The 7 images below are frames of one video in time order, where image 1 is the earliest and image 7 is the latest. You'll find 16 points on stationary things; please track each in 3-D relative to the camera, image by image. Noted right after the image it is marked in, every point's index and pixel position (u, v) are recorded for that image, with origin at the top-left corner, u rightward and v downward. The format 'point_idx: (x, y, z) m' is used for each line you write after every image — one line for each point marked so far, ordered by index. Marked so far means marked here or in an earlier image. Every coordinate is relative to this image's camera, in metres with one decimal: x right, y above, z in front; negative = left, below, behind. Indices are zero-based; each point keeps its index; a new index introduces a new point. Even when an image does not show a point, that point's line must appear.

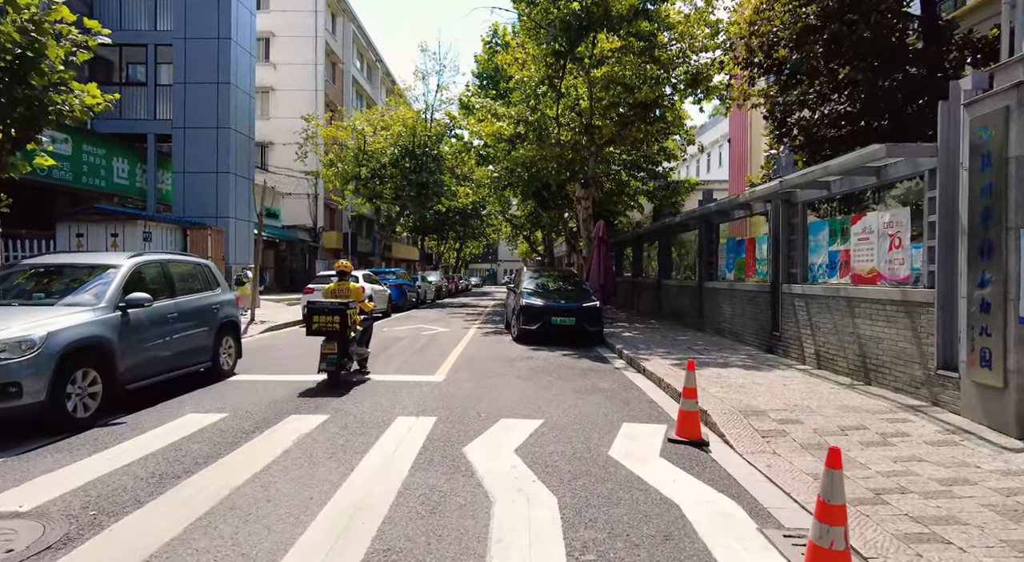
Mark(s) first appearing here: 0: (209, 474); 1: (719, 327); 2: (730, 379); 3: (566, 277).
0: (-2.0, -1.3, +4.1) m
1: (+4.2, -0.9, +12.5) m
2: (+2.6, -1.2, +7.3) m
3: (+1.2, +0.1, +14.1) m
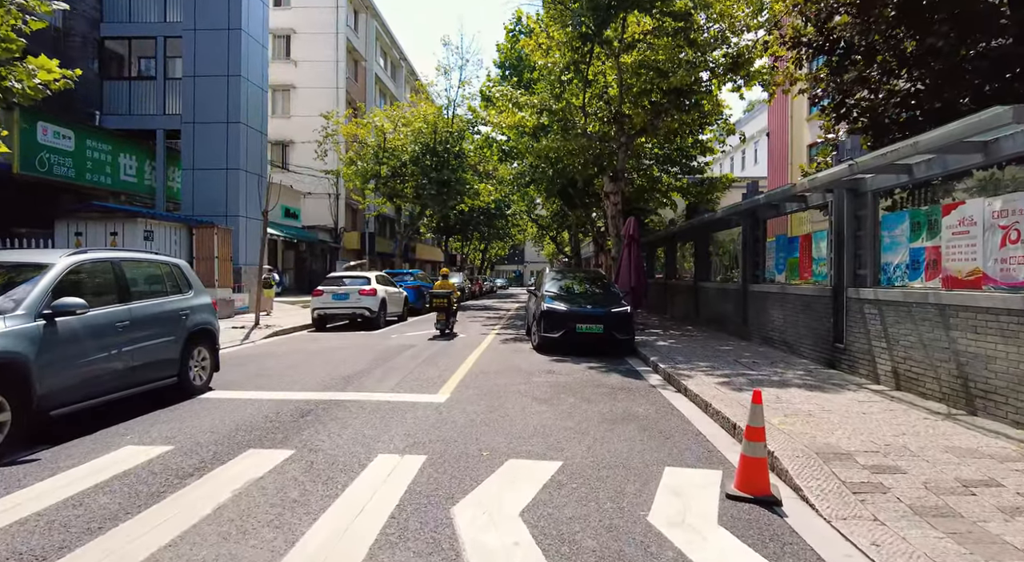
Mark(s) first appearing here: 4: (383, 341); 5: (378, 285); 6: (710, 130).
0: (-2.0, -1.3, +2.9) m
1: (+4.6, -1.0, +11.1) m
2: (+2.7, -1.2, +6.0) m
3: (+1.7, 0.0, +12.8) m
4: (-2.6, -1.3, +12.5) m
5: (-3.6, -0.1, +16.2) m
6: (+6.2, +4.7, +19.3) m
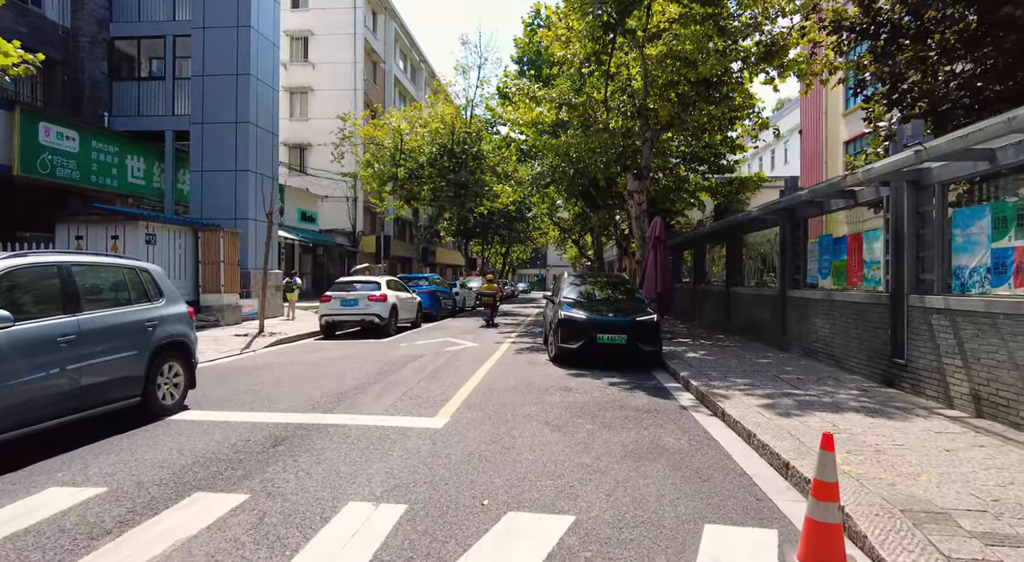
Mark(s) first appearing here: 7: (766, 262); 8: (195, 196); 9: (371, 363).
0: (-2.1, -1.3, +2.1) m
1: (+4.8, -1.1, +10.0) m
2: (+2.8, -1.3, +5.0) m
3: (+2.0, -0.1, +11.9) m
4: (-2.3, -1.4, +11.7) m
5: (-3.1, -0.2, +15.5) m
6: (+6.7, +4.6, +18.2) m
7: (+5.3, +0.4, +12.9) m
8: (-9.3, +2.5, +18.0) m
9: (-2.3, -1.4, +10.2) m
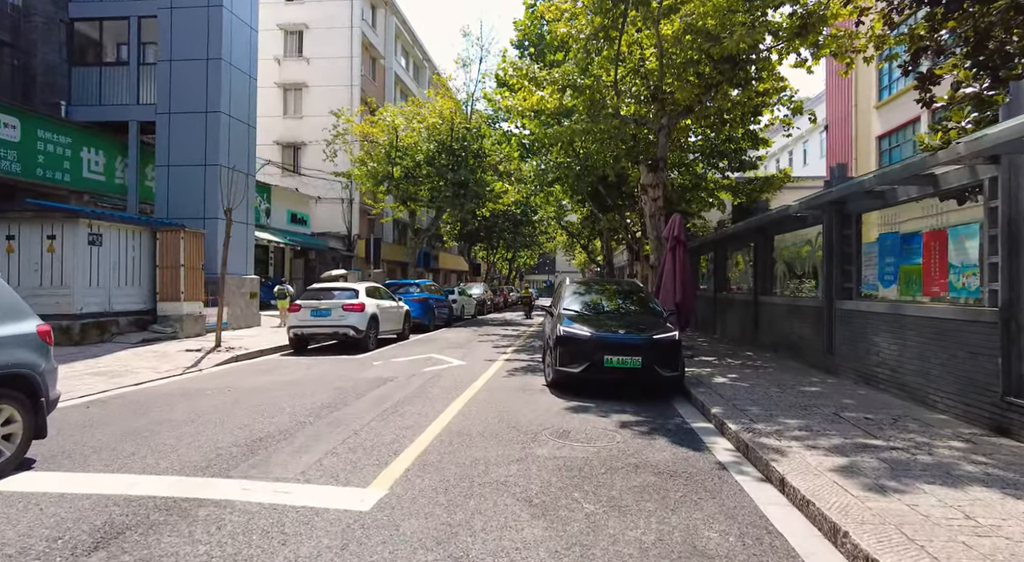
0: (-2.3, -1.3, +0.3) m
1: (+4.7, -1.2, +8.0) m
2: (+2.5, -1.3, +3.1) m
3: (+1.9, -0.2, +10.0) m
4: (-2.5, -1.5, +9.9) m
5: (-3.2, -0.4, +13.6) m
6: (+6.7, +4.4, +16.3) m
7: (+5.2, +0.2, +10.9) m
8: (-9.3, +2.3, +16.3) m
9: (-2.5, -1.5, +8.4) m
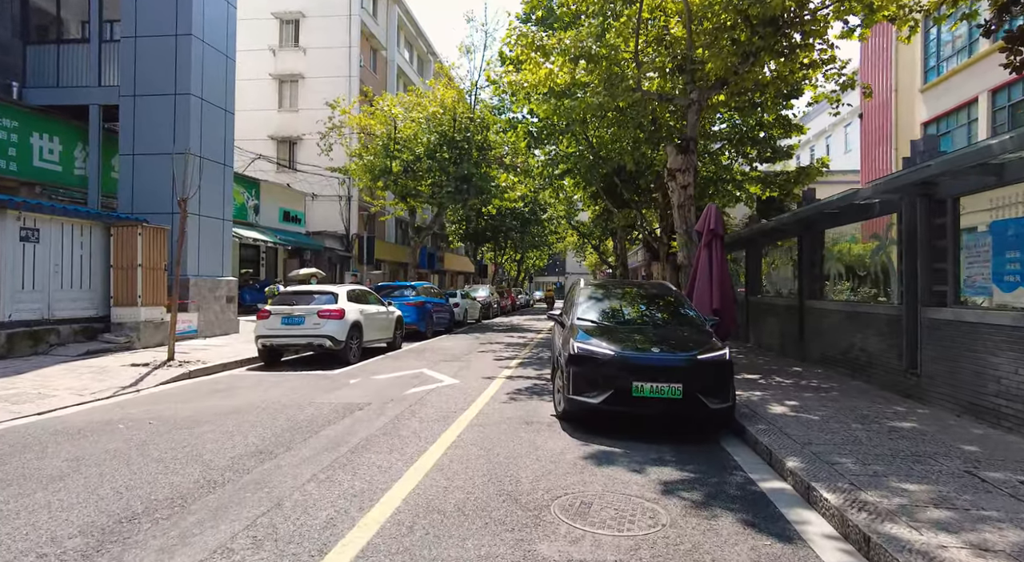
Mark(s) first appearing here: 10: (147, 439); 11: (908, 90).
0: (-2.5, -1.3, -1.5) m
1: (+4.7, -1.2, +6.1) m
2: (+2.5, -1.3, +1.2) m
3: (+1.9, -0.2, +8.1) m
4: (-2.4, -1.5, +8.0) m
5: (-3.1, -0.4, +11.8) m
6: (+6.8, +4.3, +14.3) m
7: (+5.2, +0.2, +9.0) m
8: (-9.2, +2.3, +14.6) m
9: (-2.5, -1.5, +6.6) m
10: (-3.4, -1.5, +5.7) m
11: (+12.6, +6.0, +19.6) m
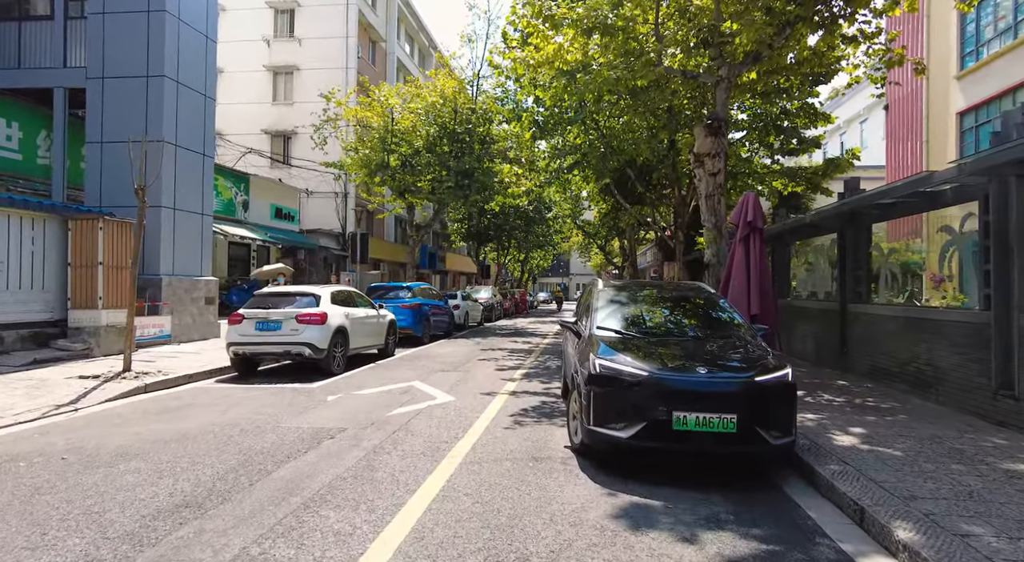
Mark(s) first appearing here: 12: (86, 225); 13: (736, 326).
0: (-2.5, -1.3, -2.8) m
1: (+4.7, -1.2, +4.8) m
2: (+2.5, -1.3, -0.1) m
3: (+1.9, -0.2, +6.8) m
4: (-2.4, -1.5, +6.7) m
5: (-3.0, -0.4, +10.5) m
6: (+6.9, +4.3, +13.0) m
7: (+5.3, +0.2, +7.7) m
8: (-9.1, +2.3, +13.3) m
9: (-2.5, -1.5, +5.3) m
10: (-3.4, -1.5, +4.4) m
11: (+12.7, +6.0, +18.2) m
12: (-7.5, +1.0, +10.8) m
13: (+2.3, -0.5, +6.4) m
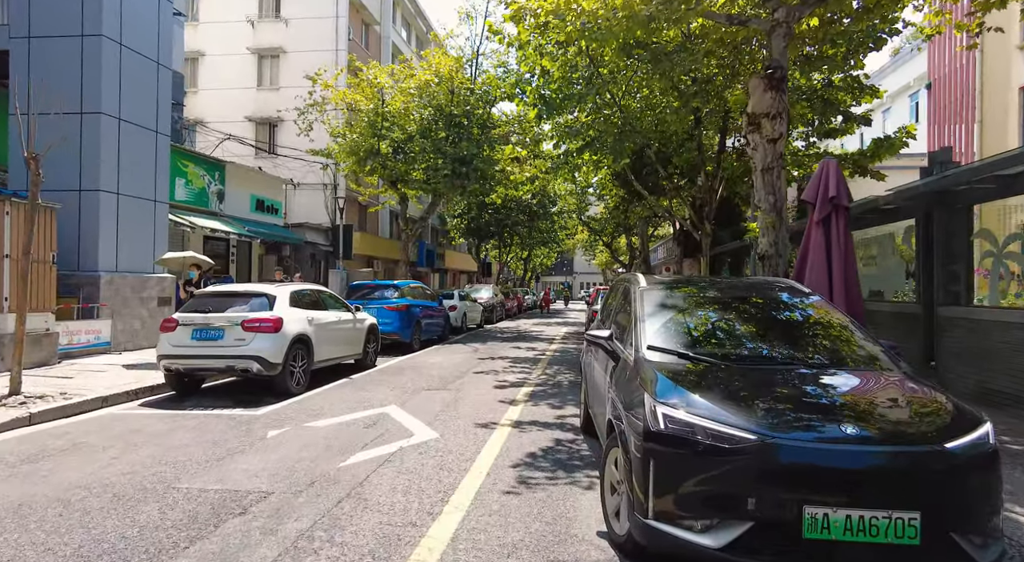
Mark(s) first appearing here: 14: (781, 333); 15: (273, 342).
0: (-2.5, -1.3, -4.9) m
1: (+4.7, -1.2, +2.7) m
2: (+2.5, -1.3, -2.2) m
3: (+2.0, -0.2, +4.7) m
4: (-2.4, -1.5, +4.7) m
5: (-3.0, -0.4, +8.5) m
6: (+7.0, +4.4, +10.9) m
7: (+5.3, +0.2, +5.6) m
8: (-9.0, +2.3, +11.3) m
9: (-2.4, -1.5, +3.2) m
10: (-3.3, -1.4, +2.3) m
11: (+12.8, +6.0, +16.1) m
12: (-7.4, +1.0, +8.7) m
13: (+2.4, -0.4, +4.3) m
14: (+2.1, -0.4, +4.3) m
15: (-3.0, -0.8, +7.8) m
